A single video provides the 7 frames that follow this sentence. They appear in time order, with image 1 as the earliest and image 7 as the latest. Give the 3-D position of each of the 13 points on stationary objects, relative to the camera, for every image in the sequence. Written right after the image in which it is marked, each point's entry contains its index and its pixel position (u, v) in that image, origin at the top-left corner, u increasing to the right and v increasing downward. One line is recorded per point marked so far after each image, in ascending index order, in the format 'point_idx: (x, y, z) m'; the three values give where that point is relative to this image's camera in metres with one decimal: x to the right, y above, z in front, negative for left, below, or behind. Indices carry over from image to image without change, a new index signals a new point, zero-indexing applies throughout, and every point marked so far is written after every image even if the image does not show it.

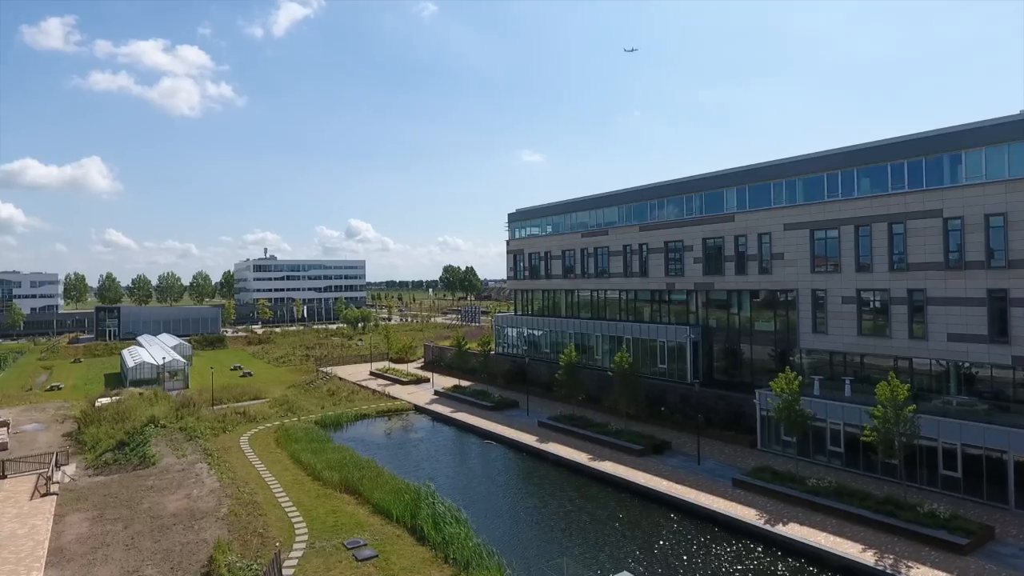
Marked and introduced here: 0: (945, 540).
0: (+11.8, -6.9, +17.0) m
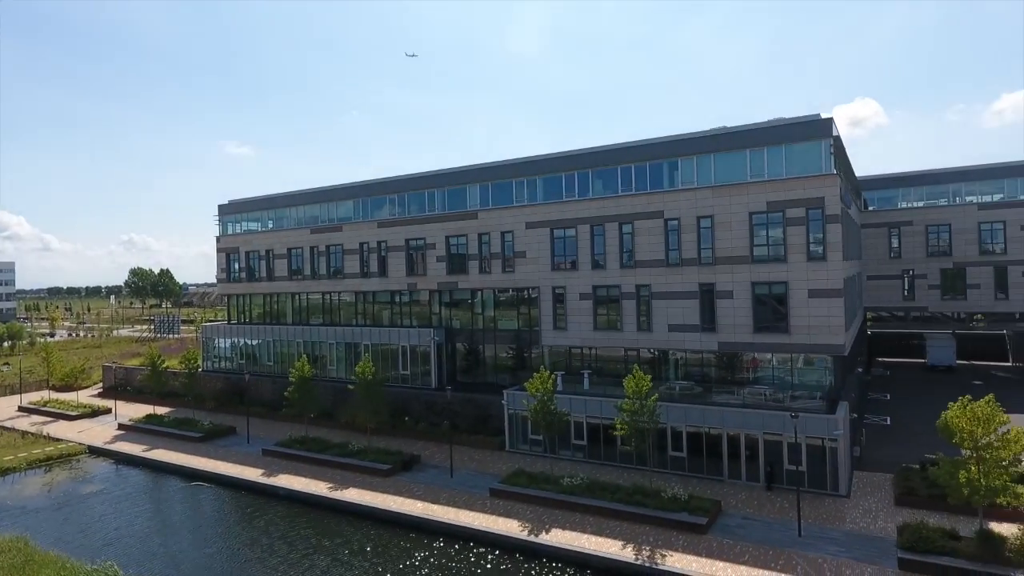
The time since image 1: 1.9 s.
0: (+5.1, -6.7, +17.9) m
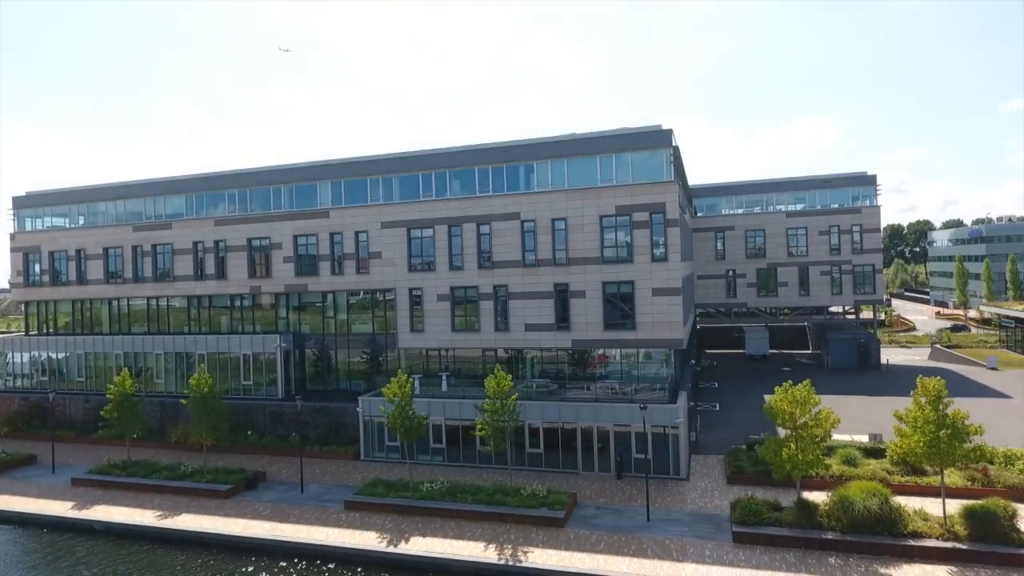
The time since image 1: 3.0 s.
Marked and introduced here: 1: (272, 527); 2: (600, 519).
0: (+1.0, -6.7, +18.3) m
1: (-7.4, -7.4, +19.3) m
2: (+2.6, -6.9, +18.6) m
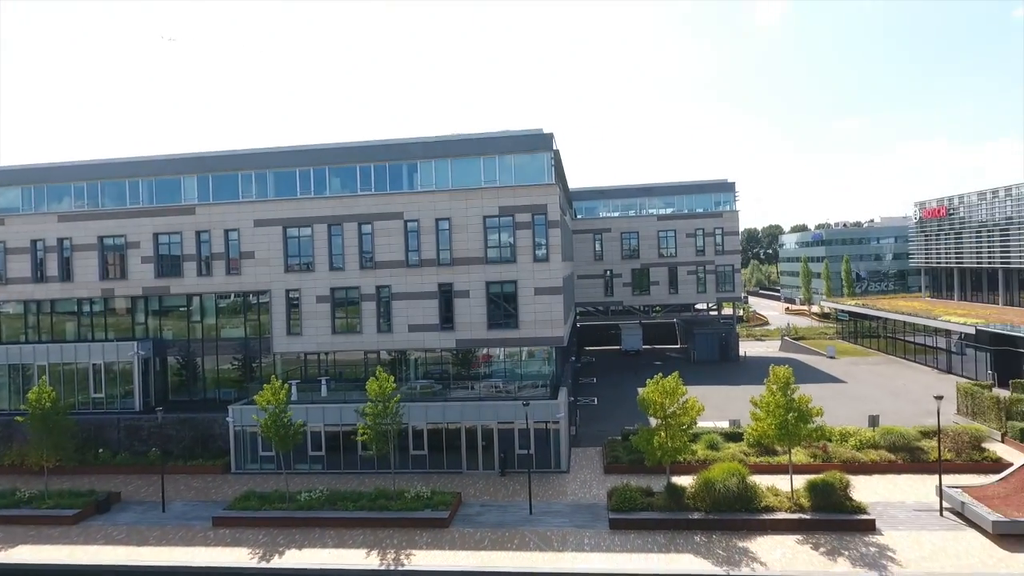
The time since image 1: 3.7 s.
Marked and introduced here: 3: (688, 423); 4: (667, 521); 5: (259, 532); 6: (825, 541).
0: (-2.3, -6.7, +18.2) m
1: (-10.8, -7.4, +17.6) m
2: (-0.8, -6.9, +18.7) m
3: (+5.2, -4.0, +18.3) m
4: (+4.2, -6.3, +17.0) m
5: (-7.5, -7.2, +18.5) m
6: (+7.9, -6.4, +15.7) m
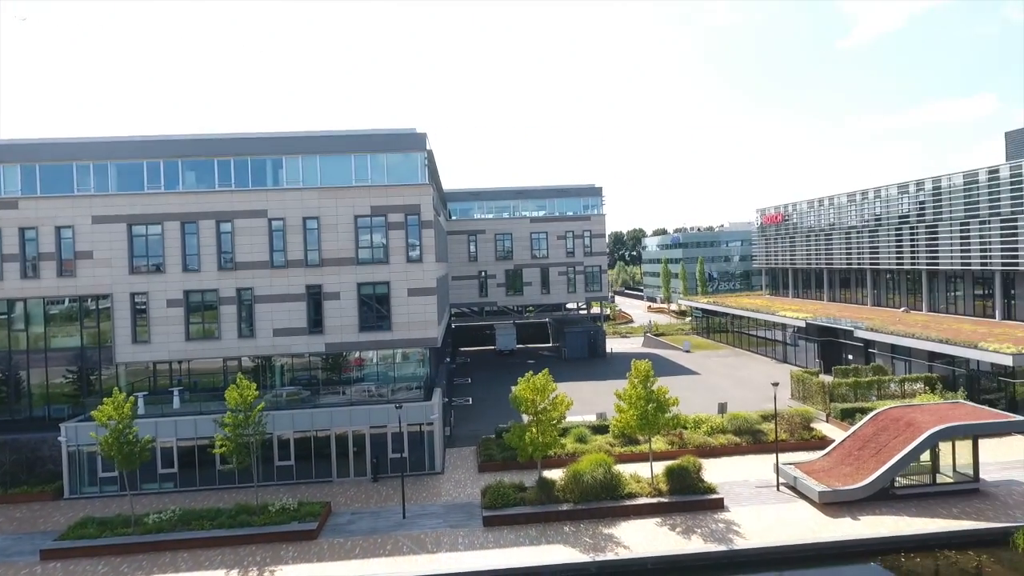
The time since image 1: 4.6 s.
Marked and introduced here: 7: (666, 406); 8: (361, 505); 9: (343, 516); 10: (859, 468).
0: (-5.9, -6.7, +17.3) m
1: (-14.2, -7.5, +15.1) m
2: (-4.6, -6.9, +18.2) m
3: (+1.4, -4.0, +18.9) m
4: (+0.7, -6.3, +17.4) m
5: (-11.1, -7.3, +16.7) m
6: (+4.6, -6.3, +16.9) m
7: (+4.6, -3.5, +18.8) m
8: (-4.7, -6.8, +19.6) m
9: (-5.1, -6.9, +18.8) m
10: (+10.2, -5.3, +18.3) m
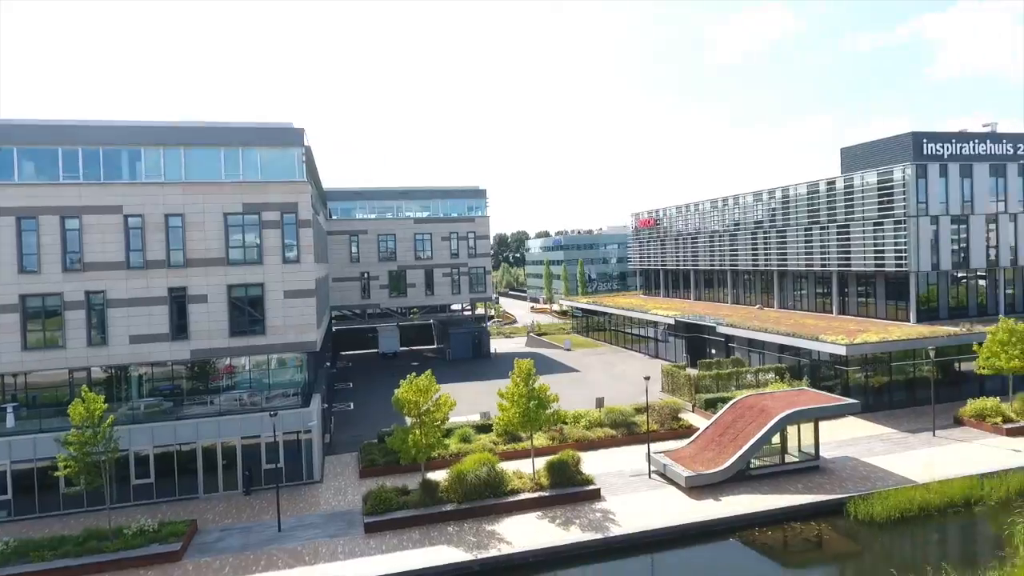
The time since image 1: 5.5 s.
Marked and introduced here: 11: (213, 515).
0: (-9.0, -6.8, +16.0) m
1: (-16.7, -7.6, +12.3) m
2: (-7.8, -6.9, +17.1) m
3: (-2.2, -4.0, +18.9) m
4: (-2.5, -6.3, +17.3) m
5: (-14.0, -7.4, +14.4) m
6: (+1.4, -6.3, +17.5) m
7: (+1.1, -3.5, +19.3) m
8: (-8.3, -6.9, +18.4) m
9: (-8.5, -6.9, +17.6) m
10: (+6.6, -5.2, +19.9) m
11: (-9.1, -6.8, +18.9) m
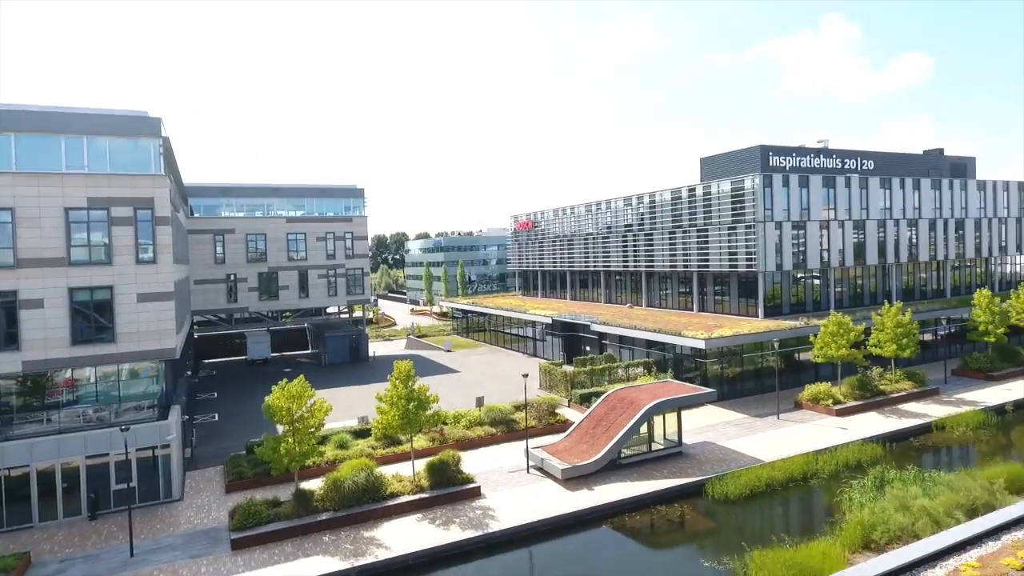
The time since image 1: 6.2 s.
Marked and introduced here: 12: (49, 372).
0: (-11.9, -6.9, +14.0) m
1: (-18.8, -7.8, +9.0) m
2: (-11.0, -7.0, +15.3) m
3: (-5.7, -4.0, +18.2) m
4: (-5.8, -6.3, +16.5) m
5: (-16.5, -7.5, +11.5) m
6: (-2.0, -6.3, +17.5) m
7: (-2.7, -3.6, +19.2) m
8: (-11.6, -6.9, +16.6) m
9: (-11.7, -7.0, +15.7) m
10: (+2.7, -5.2, +20.8) m
11: (-12.5, -6.9, +16.9) m
12: (-14.8, -2.6, +19.9) m
